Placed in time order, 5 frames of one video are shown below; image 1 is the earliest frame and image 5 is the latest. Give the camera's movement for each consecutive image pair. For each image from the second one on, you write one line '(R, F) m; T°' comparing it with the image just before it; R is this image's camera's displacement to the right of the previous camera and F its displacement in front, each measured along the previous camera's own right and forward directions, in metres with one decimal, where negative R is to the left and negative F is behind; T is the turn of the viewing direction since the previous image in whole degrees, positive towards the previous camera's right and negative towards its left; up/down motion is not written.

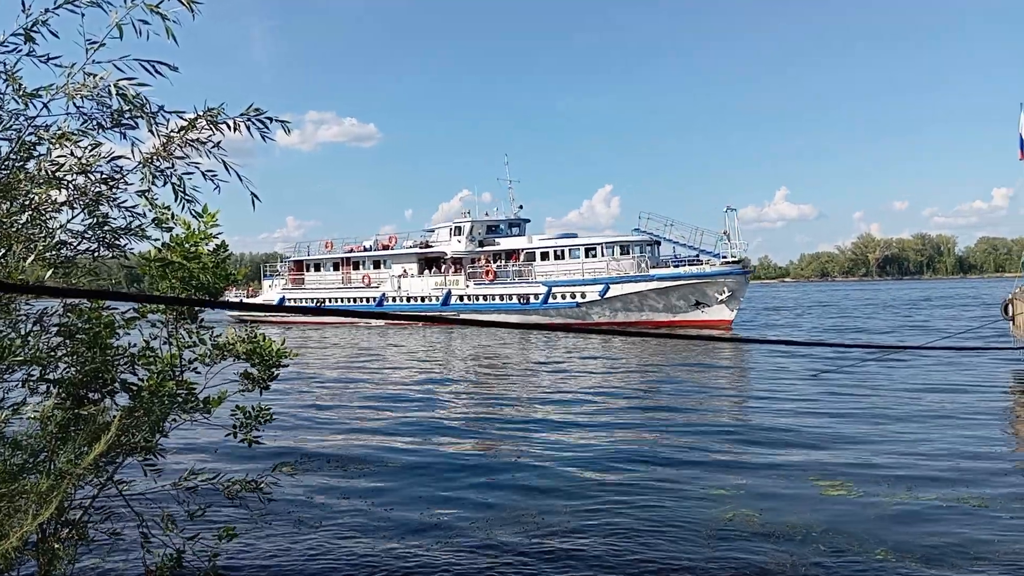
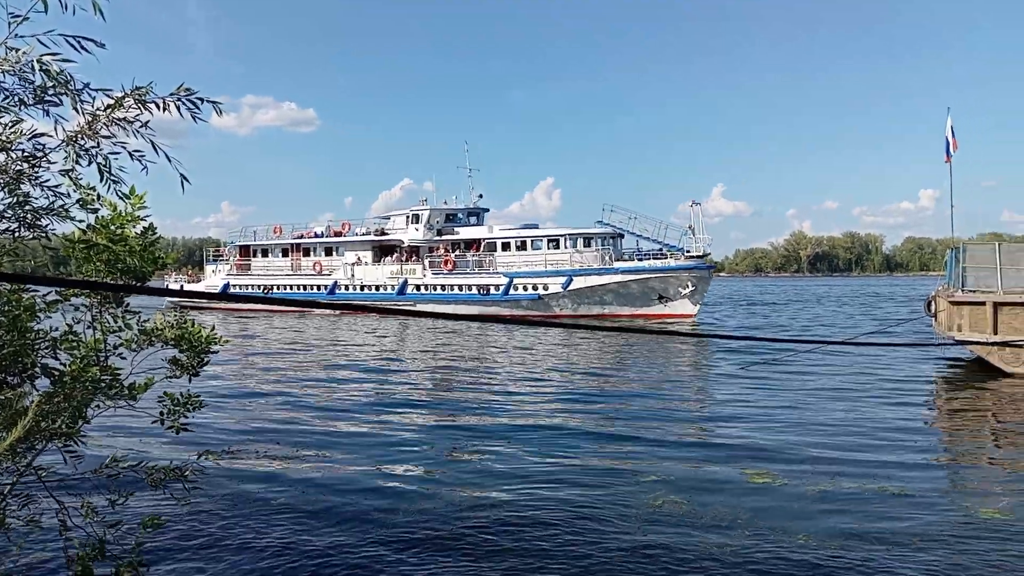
(-0.4, 0.0) m; +4°
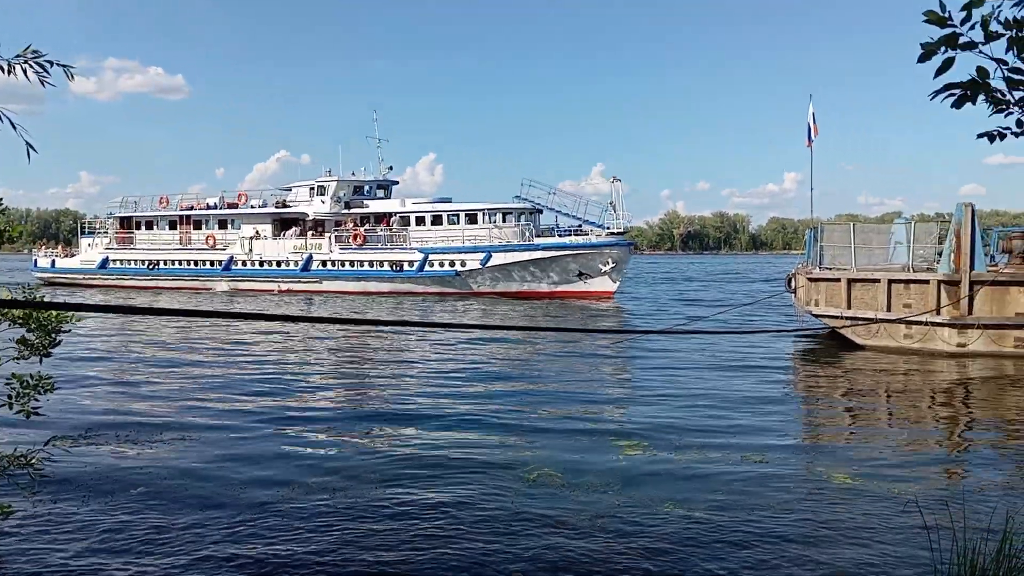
(-4.5, +4.7) m; +8°
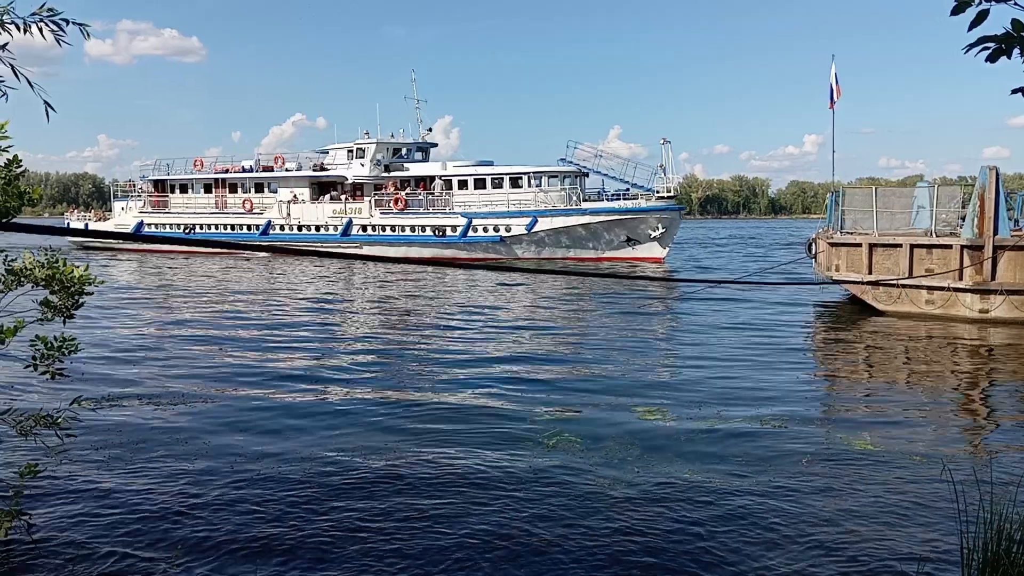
(-3.7, +2.6) m; -1°
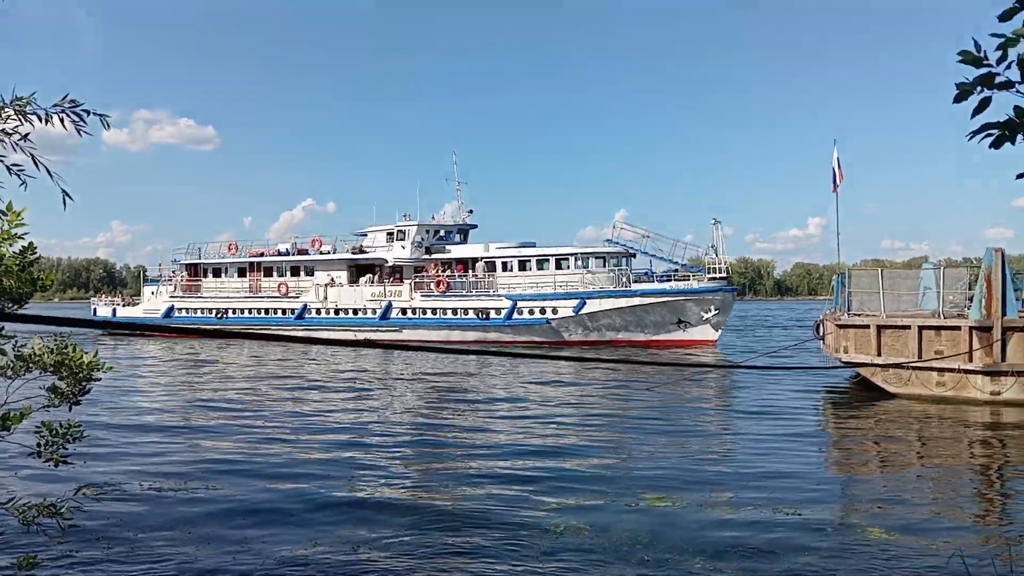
(-5.0, +3.0) m; 0°
